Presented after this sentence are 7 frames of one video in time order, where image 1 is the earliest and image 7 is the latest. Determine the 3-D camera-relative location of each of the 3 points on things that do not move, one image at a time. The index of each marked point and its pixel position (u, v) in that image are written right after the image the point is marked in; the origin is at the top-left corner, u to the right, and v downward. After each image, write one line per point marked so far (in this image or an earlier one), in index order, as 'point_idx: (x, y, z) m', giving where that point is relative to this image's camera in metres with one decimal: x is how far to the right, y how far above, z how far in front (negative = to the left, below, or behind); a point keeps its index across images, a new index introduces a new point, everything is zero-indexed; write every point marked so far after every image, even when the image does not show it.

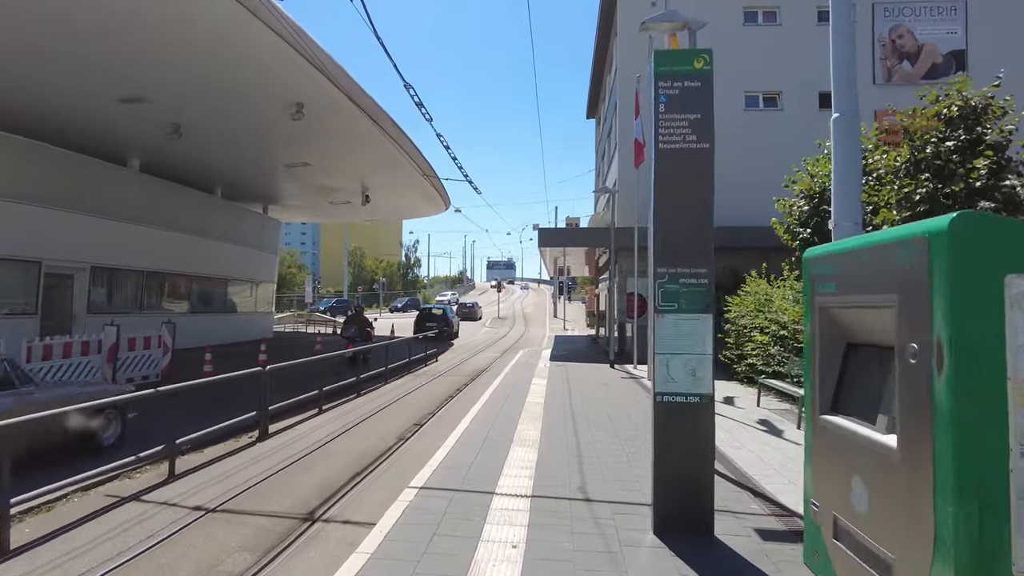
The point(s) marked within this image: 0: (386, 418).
0: (-2.0, -2.1, +10.0) m
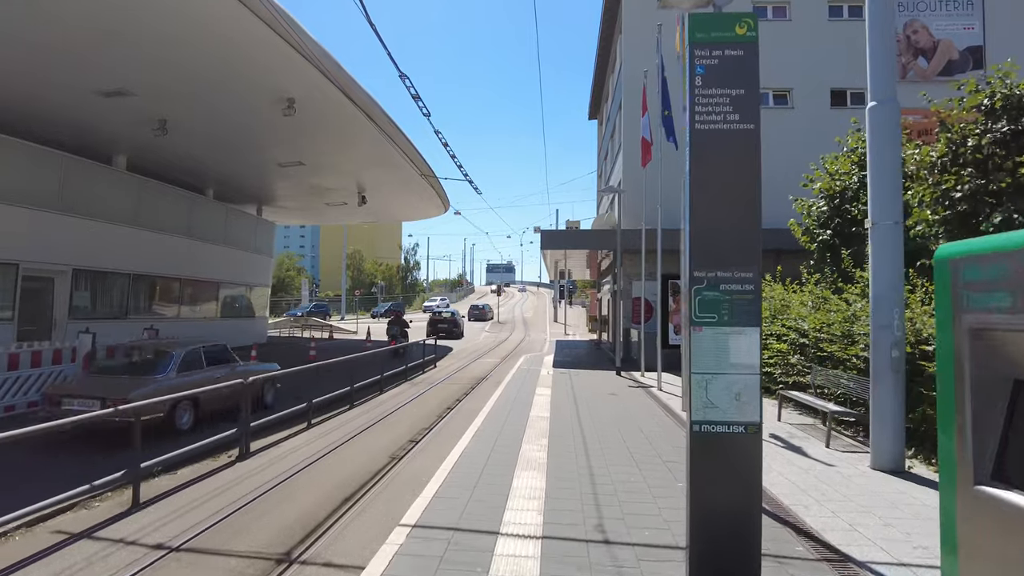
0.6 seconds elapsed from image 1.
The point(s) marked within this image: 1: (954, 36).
0: (-2.0, -2.1, +9.3) m
1: (+13.6, +7.7, +19.5) m
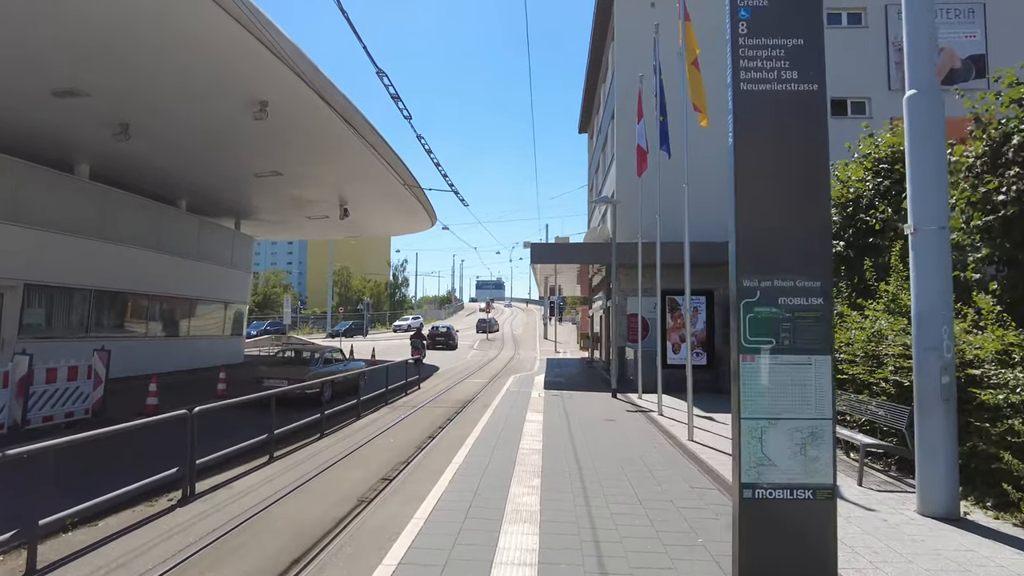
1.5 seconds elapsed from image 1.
0: (-2.1, -2.3, +8.2) m
1: (+13.2, +7.3, +19.0) m
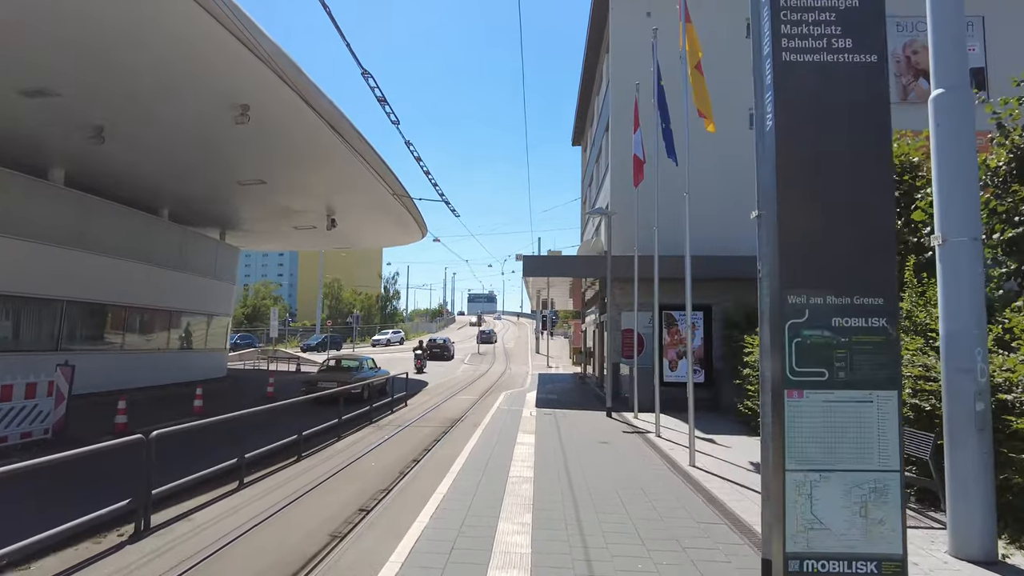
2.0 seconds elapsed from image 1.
0: (-2.3, -2.5, +7.5) m
1: (+13.0, +6.8, +18.7) m
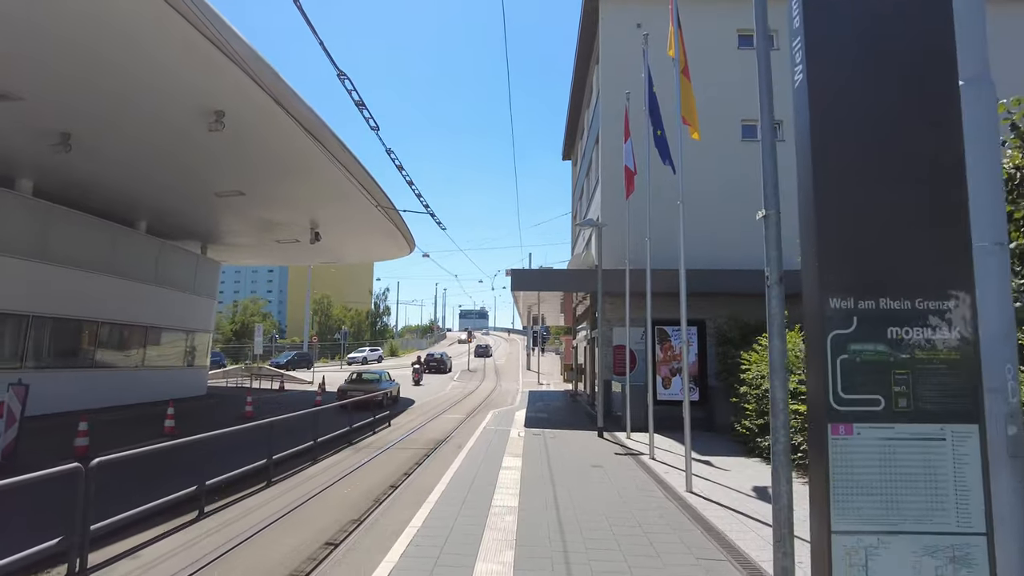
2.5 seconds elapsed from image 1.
0: (-2.4, -2.6, +6.9) m
1: (+12.7, +6.4, +18.5) m
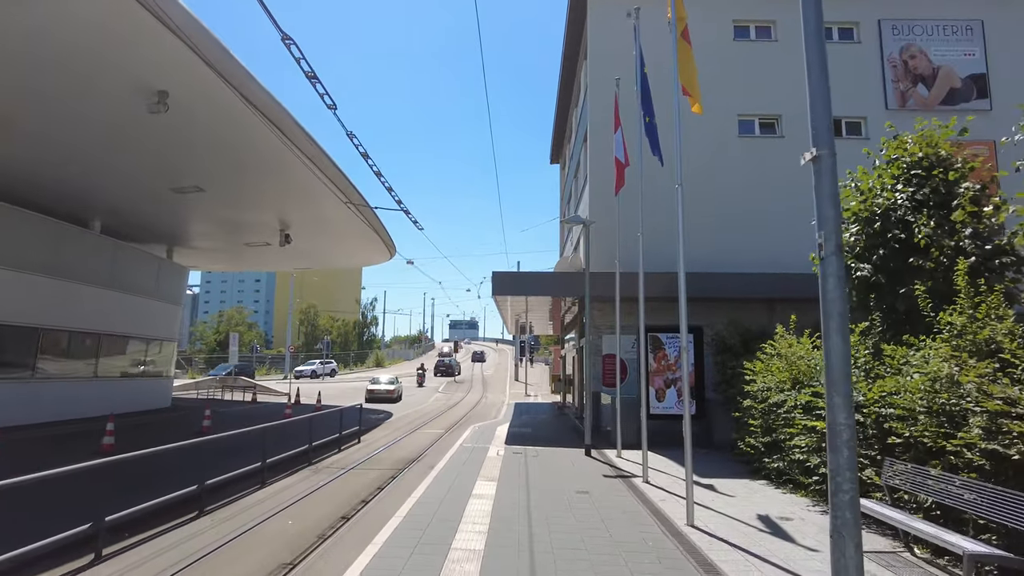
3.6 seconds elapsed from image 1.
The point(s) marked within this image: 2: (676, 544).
0: (-2.8, -2.6, +5.6) m
1: (+12.2, +6.2, +17.5) m
2: (+1.7, -2.7, +6.7) m
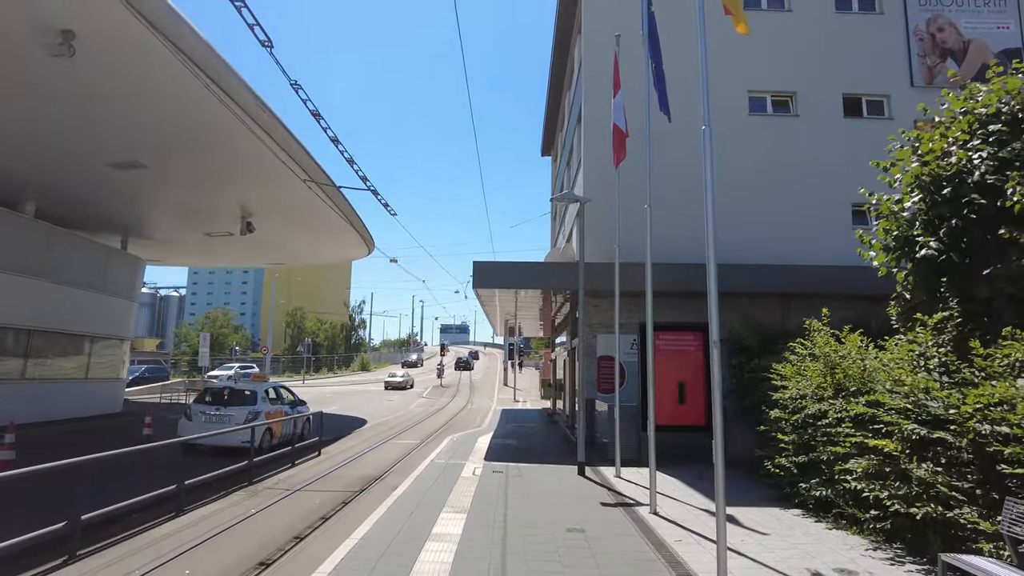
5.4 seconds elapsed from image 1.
0: (-3.0, -2.3, +3.7) m
1: (+11.9, +6.3, +15.9) m
2: (+1.5, -2.4, +4.9) m
